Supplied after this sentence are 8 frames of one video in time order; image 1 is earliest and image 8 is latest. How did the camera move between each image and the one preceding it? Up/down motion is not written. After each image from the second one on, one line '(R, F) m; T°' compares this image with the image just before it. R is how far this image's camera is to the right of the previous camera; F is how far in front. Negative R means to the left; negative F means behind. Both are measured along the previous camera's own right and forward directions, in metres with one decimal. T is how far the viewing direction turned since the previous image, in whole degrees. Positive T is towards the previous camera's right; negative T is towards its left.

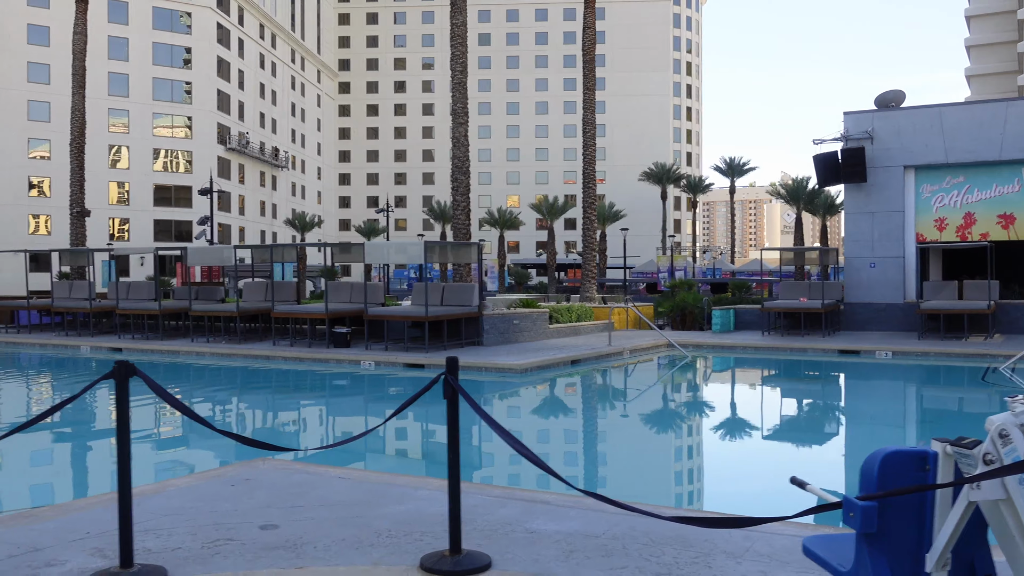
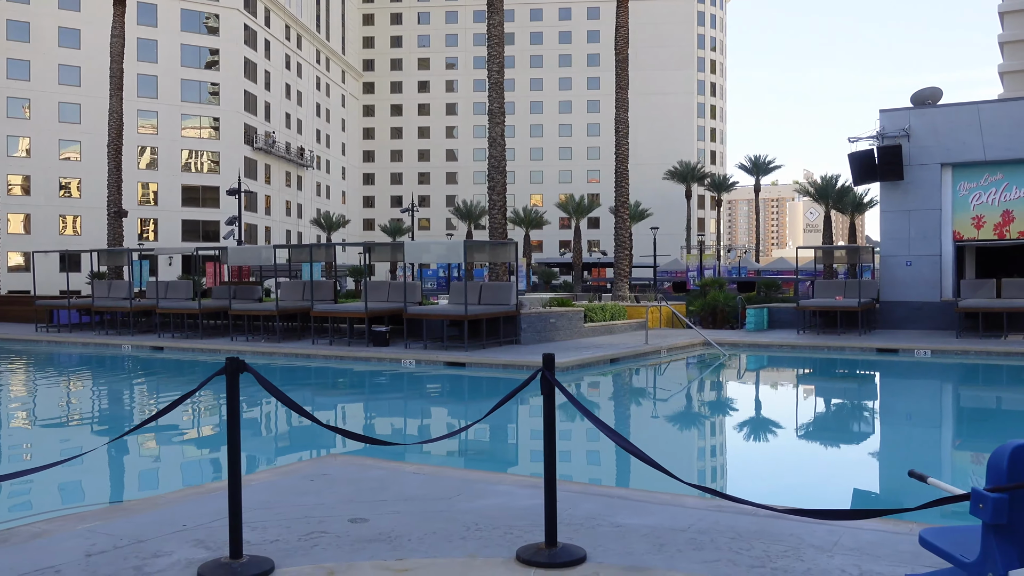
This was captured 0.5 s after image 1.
(-0.4, -0.1) m; -1°
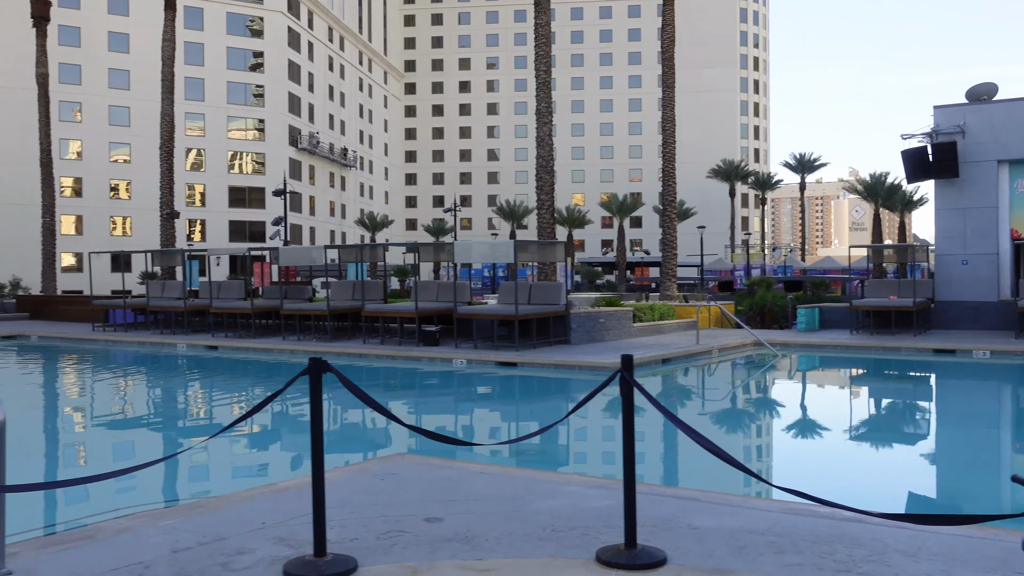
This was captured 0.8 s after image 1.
(-0.2, 0.0) m; -3°
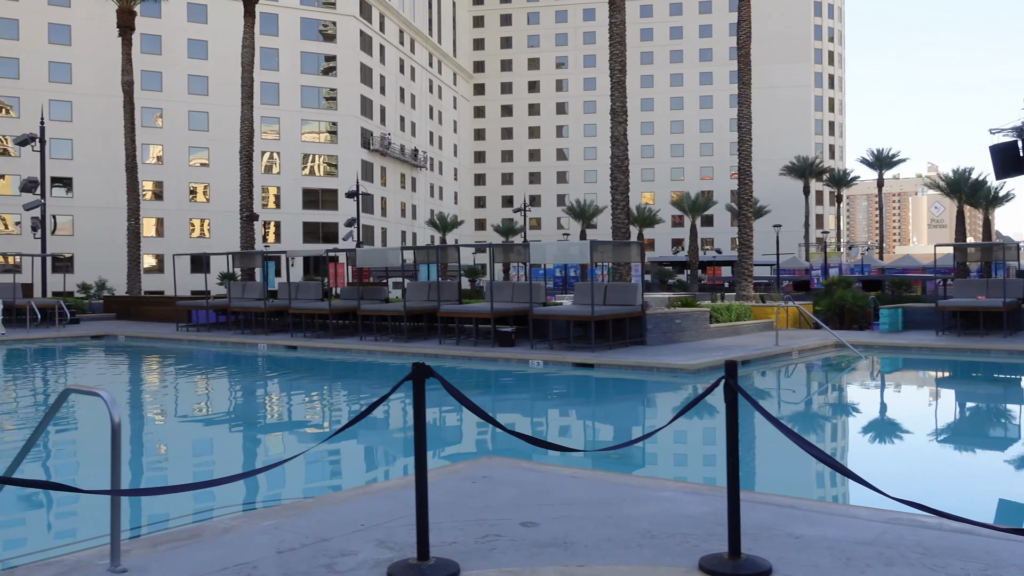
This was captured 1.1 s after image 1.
(-0.2, +0.1) m; -5°
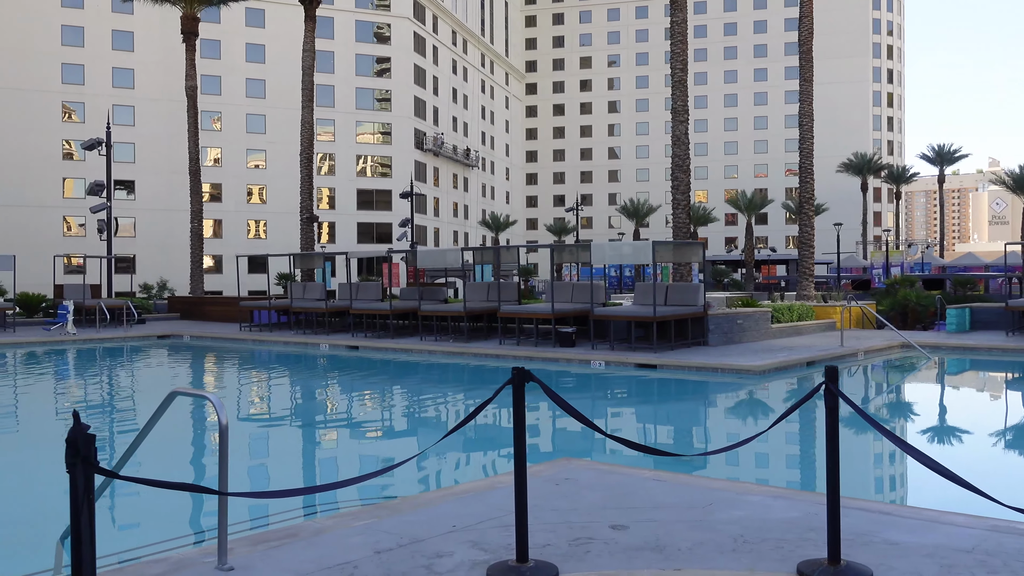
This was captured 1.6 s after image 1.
(-0.3, 0.0) m; -3°
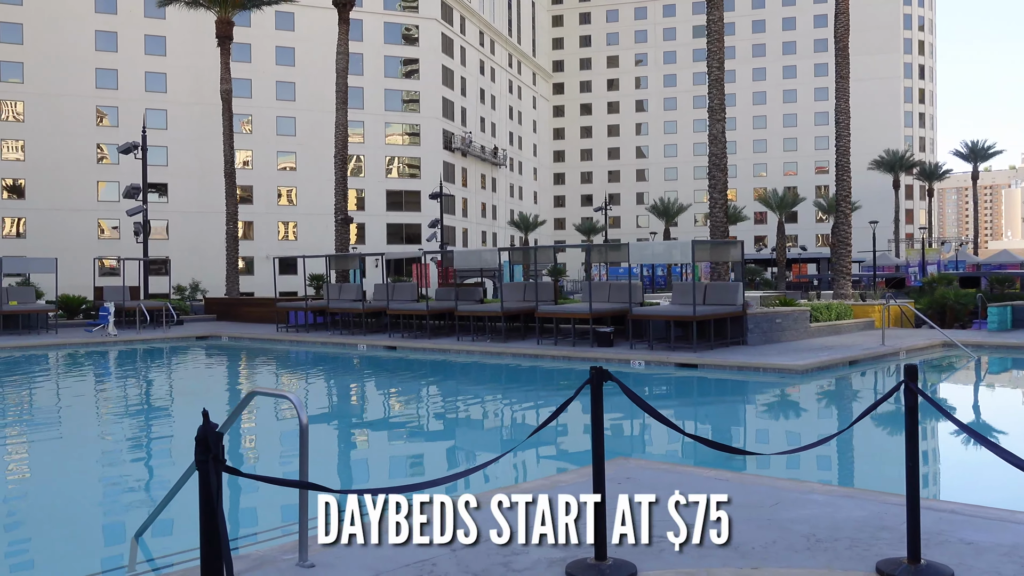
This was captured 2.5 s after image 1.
(-0.3, 0.0) m; -2°
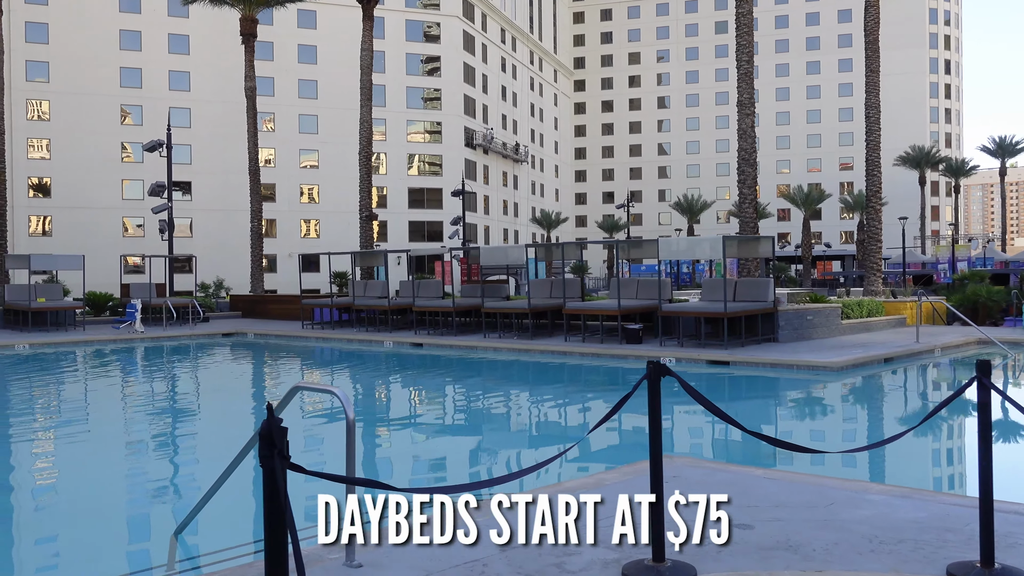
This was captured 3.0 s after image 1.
(-0.2, +0.1) m; -1°
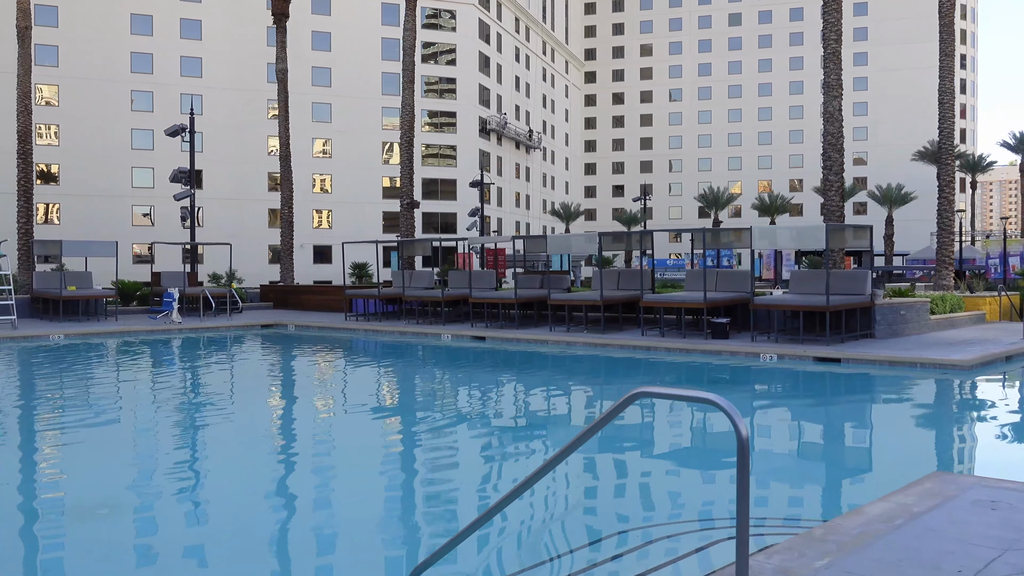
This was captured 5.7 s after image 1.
(-1.6, +1.0) m; 0°
